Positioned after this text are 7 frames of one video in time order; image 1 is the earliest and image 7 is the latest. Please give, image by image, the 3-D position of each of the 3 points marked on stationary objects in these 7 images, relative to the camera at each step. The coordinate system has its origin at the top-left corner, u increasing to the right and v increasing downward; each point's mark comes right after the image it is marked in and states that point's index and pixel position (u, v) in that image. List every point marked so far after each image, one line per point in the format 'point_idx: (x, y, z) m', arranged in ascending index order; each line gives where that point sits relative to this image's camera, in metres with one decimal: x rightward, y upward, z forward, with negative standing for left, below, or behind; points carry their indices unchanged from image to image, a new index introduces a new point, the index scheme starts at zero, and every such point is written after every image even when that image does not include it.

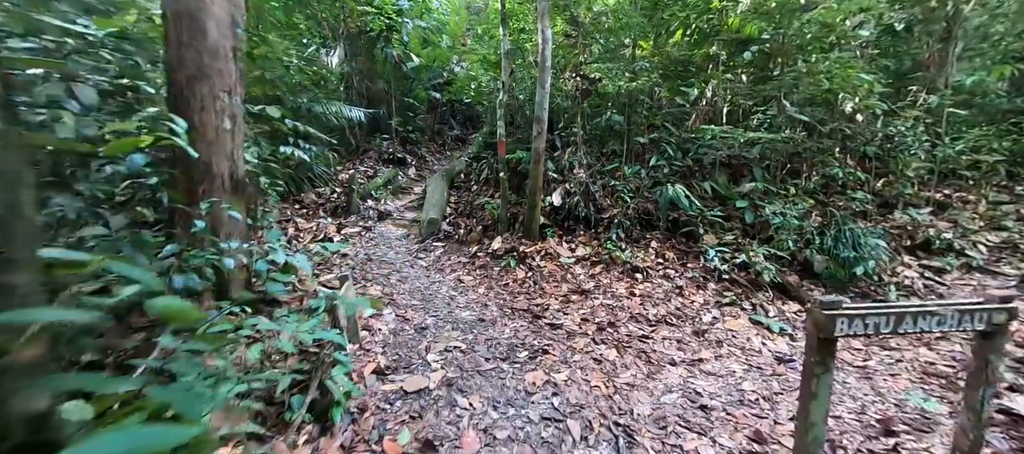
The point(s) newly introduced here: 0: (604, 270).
0: (+0.9, -0.4, +3.9) m
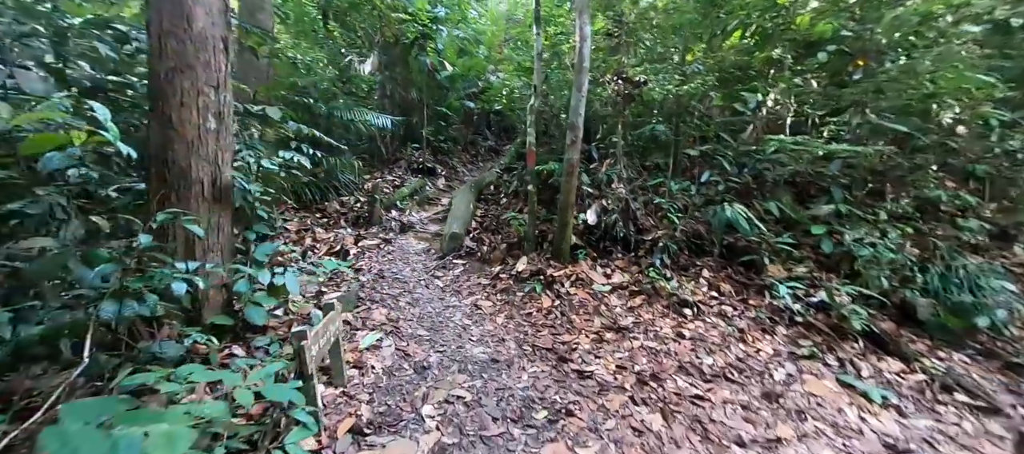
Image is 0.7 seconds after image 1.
0: (+1.1, -0.7, +3.3) m
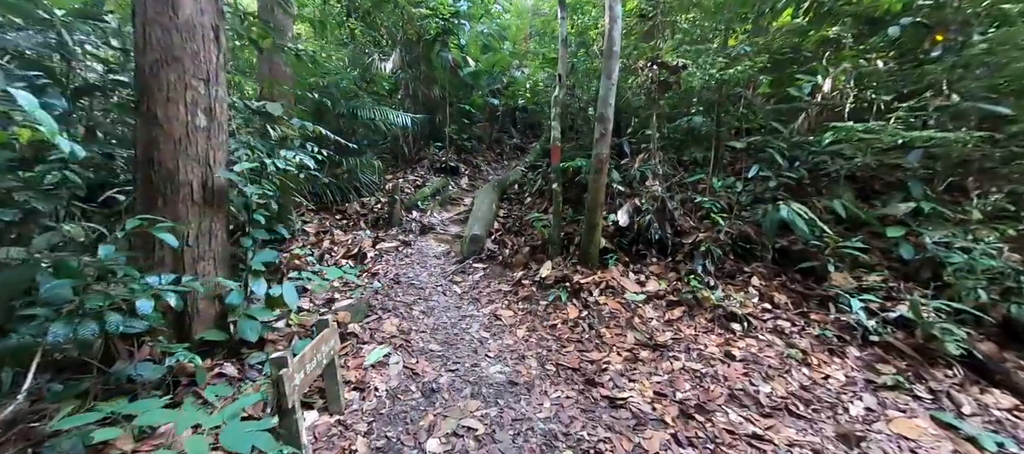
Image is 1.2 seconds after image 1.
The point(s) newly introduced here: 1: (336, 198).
0: (+1.3, -0.7, +2.9) m
1: (-2.5, +0.4, +5.5) m
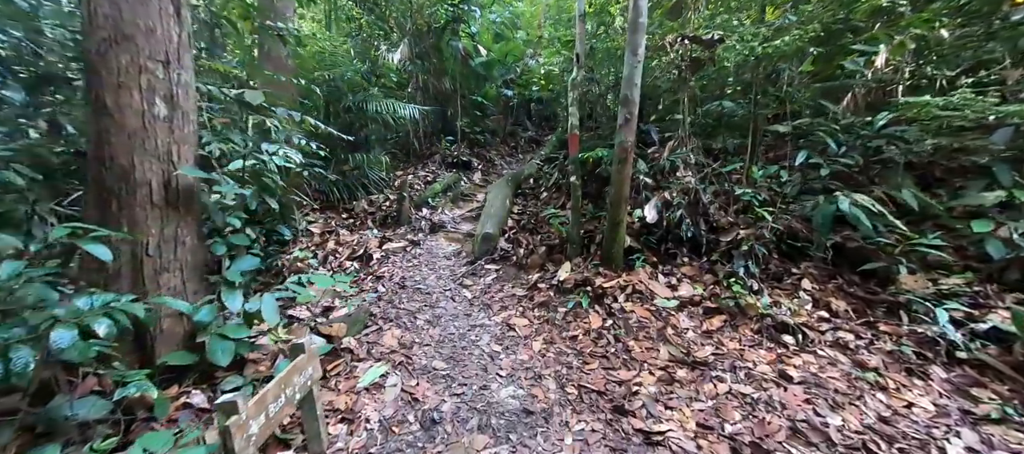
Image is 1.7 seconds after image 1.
0: (+1.4, -0.7, +2.5) m
1: (-2.3, +0.4, +5.3) m
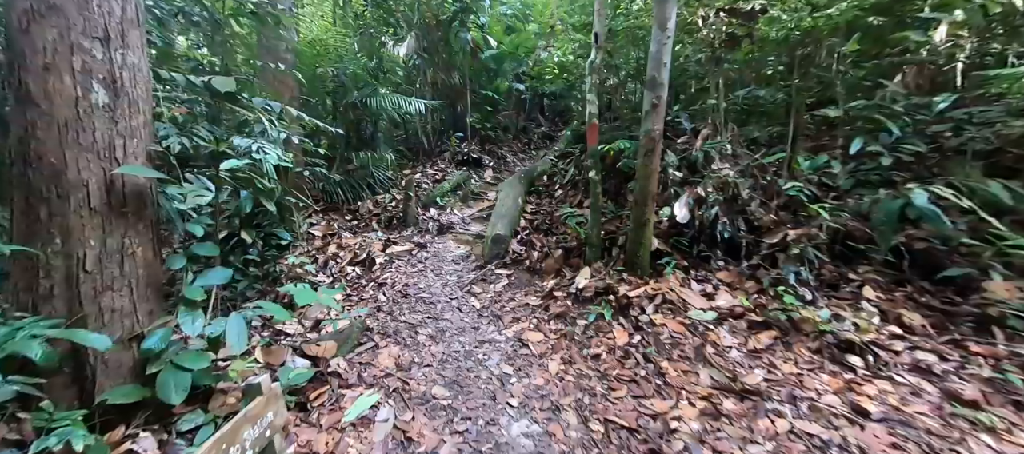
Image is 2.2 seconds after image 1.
0: (+1.5, -0.7, +2.1) m
1: (-2.2, +0.4, +5.0) m
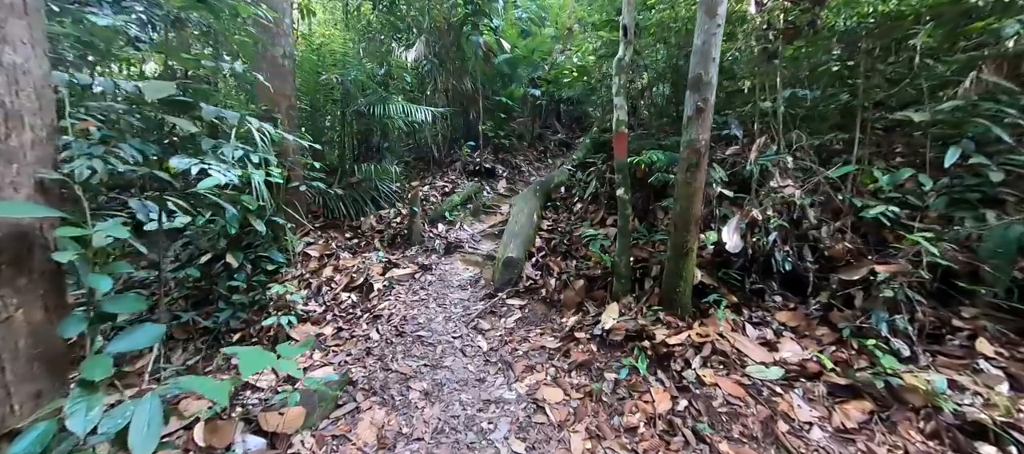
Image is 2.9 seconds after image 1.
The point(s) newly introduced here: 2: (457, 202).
0: (+1.5, -0.8, +1.6) m
1: (-2.0, +0.2, +4.7) m
2: (-0.7, +0.3, +5.3) m
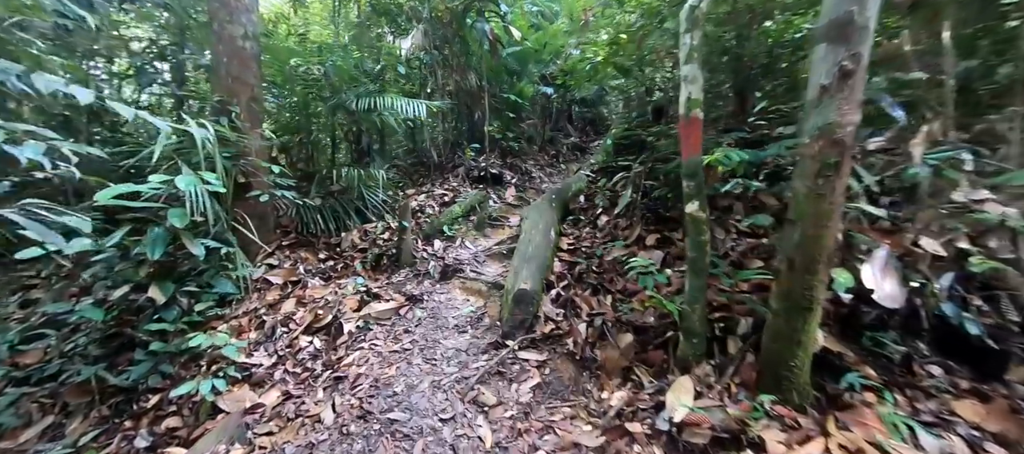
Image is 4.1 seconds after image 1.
0: (+1.6, -1.0, +0.7) m
1: (-1.9, 0.0, +3.9) m
2: (-0.6, +0.2, +4.5) m
